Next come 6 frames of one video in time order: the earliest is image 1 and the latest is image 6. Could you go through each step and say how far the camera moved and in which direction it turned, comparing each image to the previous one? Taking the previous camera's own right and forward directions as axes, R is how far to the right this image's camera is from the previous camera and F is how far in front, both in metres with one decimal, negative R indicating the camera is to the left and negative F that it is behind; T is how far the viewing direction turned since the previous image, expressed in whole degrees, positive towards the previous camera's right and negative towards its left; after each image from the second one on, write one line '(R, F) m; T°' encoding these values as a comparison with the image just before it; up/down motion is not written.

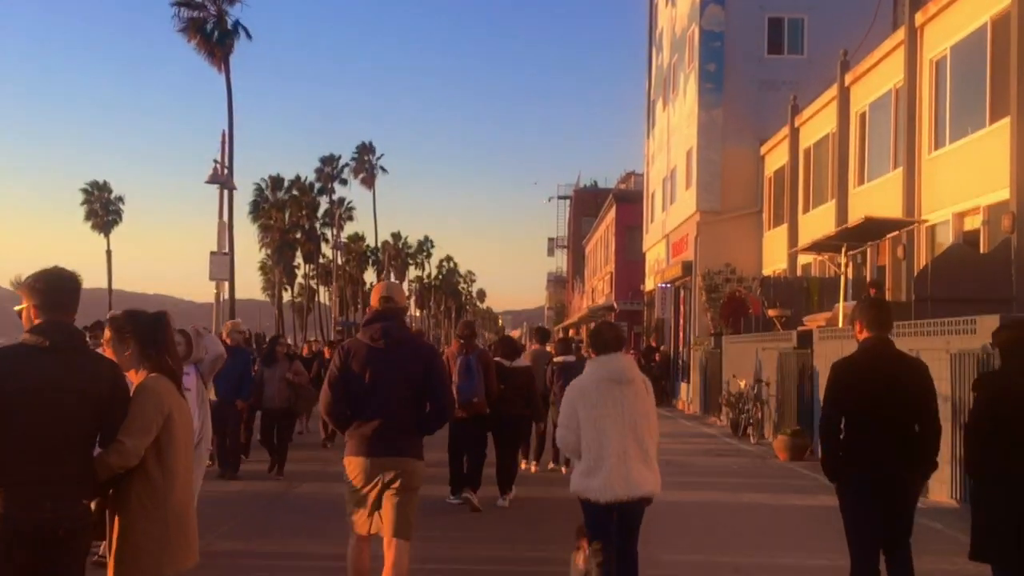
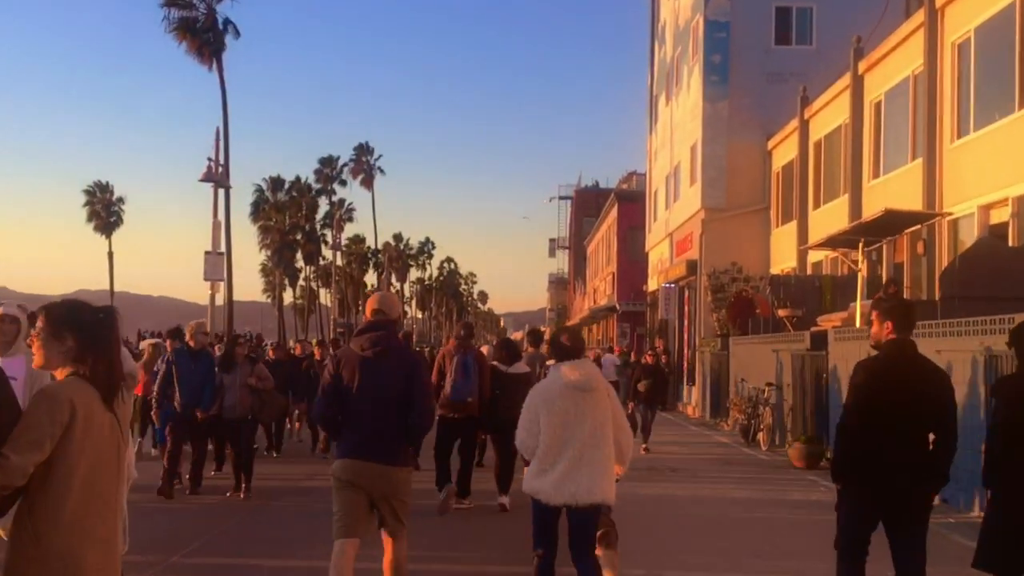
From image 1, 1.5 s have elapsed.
(+0.1, +1.1) m; 0°
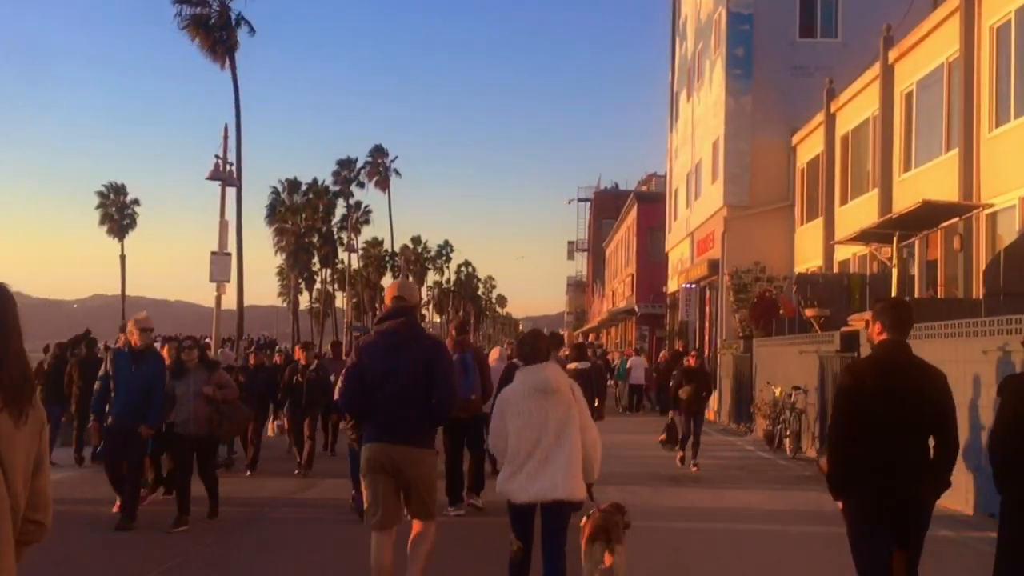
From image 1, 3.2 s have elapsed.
(+0.1, +0.9) m; -1°
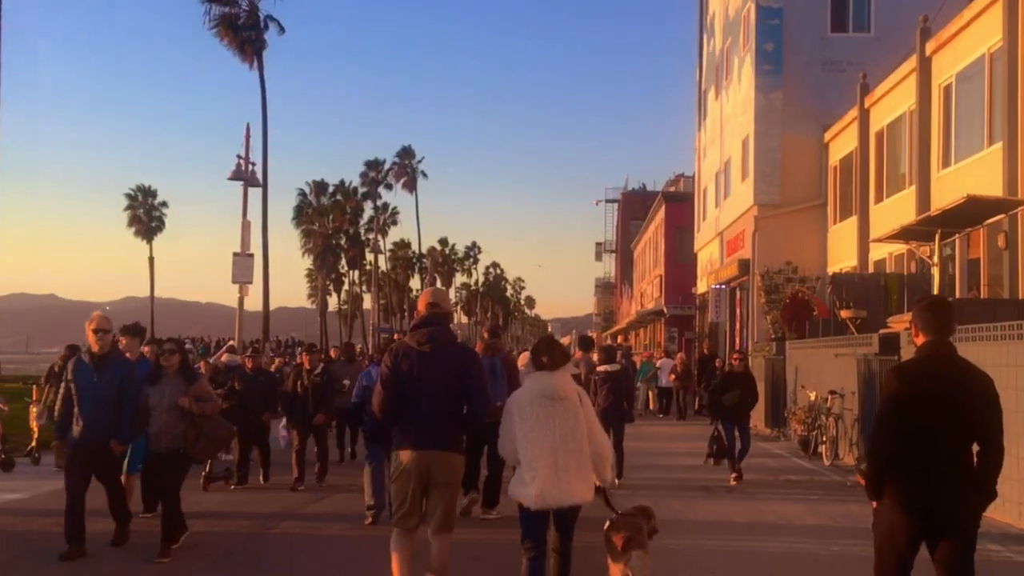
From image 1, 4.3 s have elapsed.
(+0.1, +0.6) m; -1°
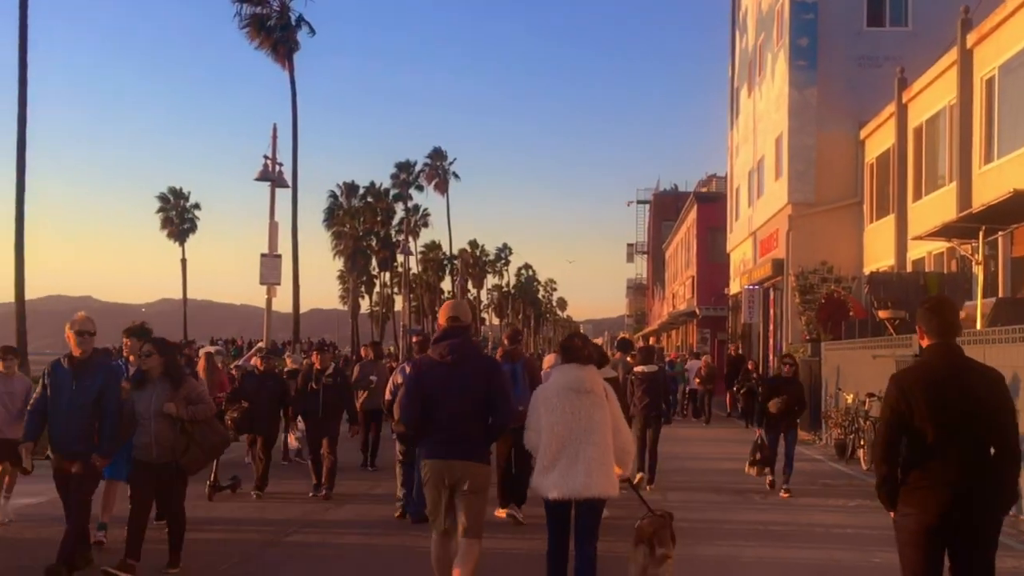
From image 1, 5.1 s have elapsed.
(+0.1, +0.4) m; -2°
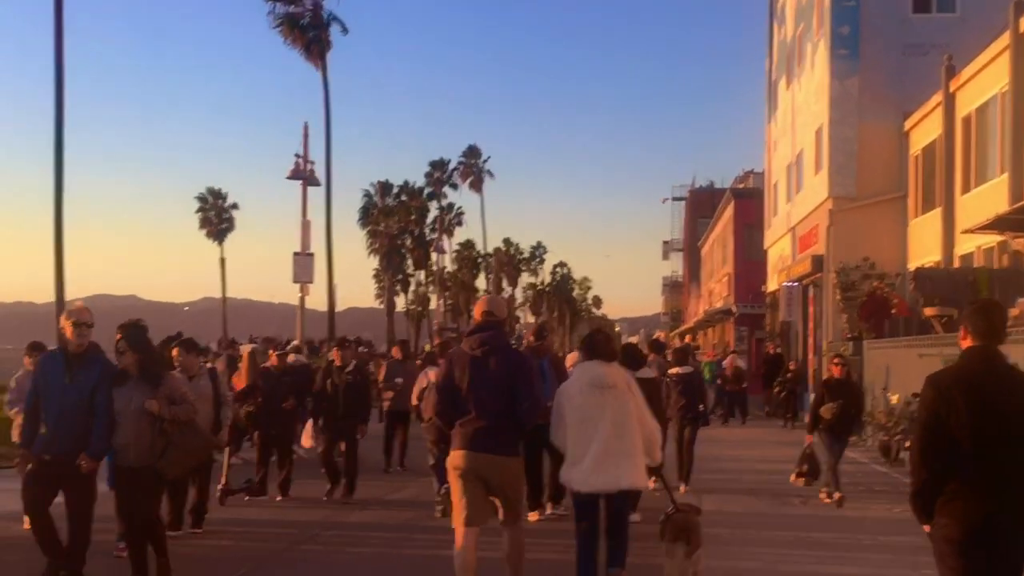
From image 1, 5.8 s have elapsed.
(+0.1, +0.7) m; -2°
